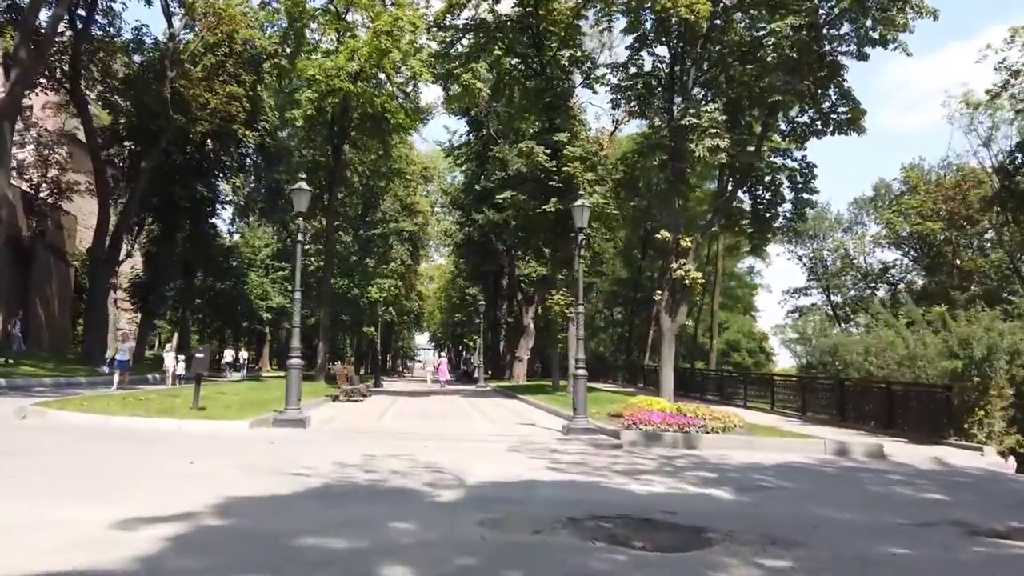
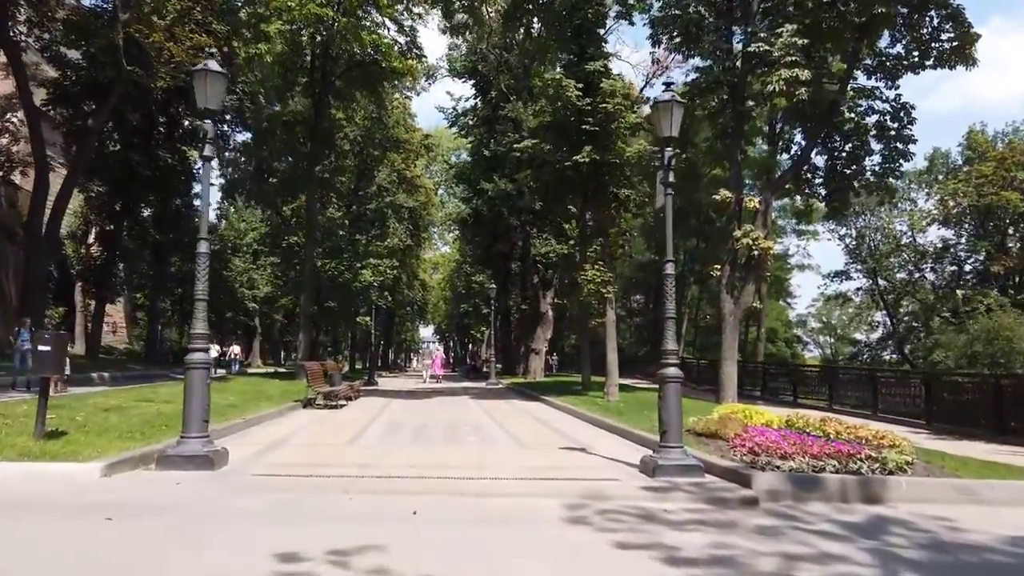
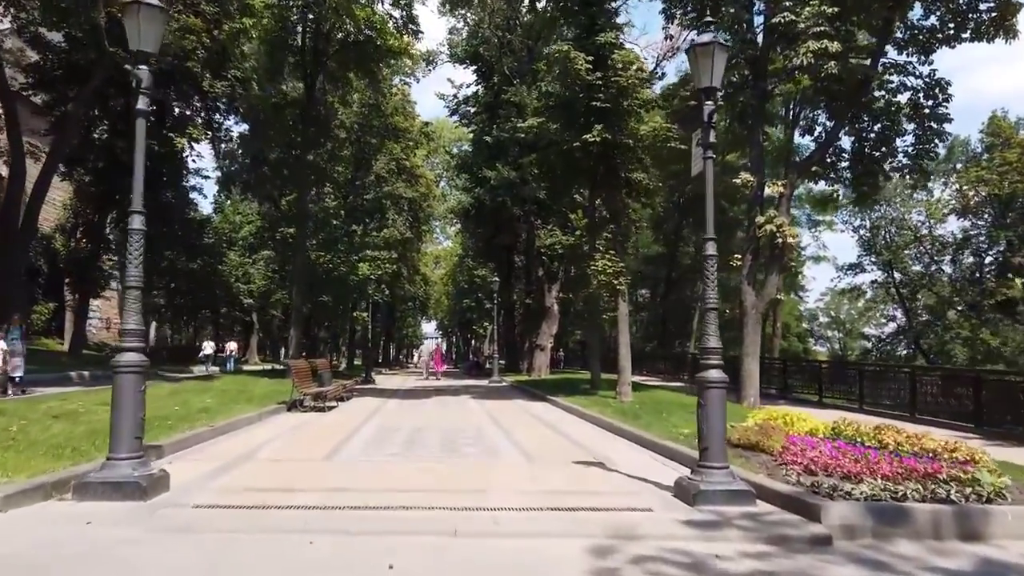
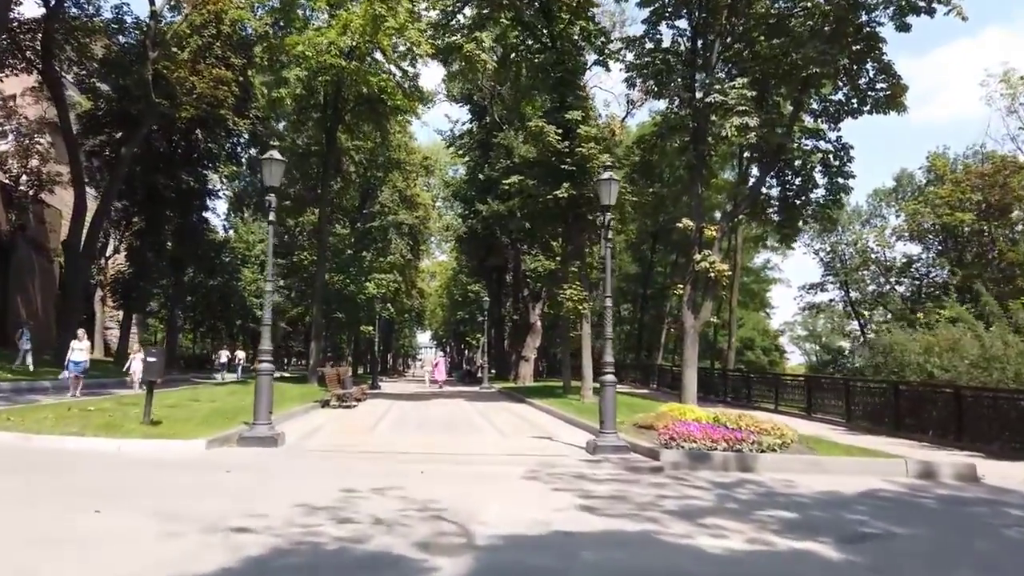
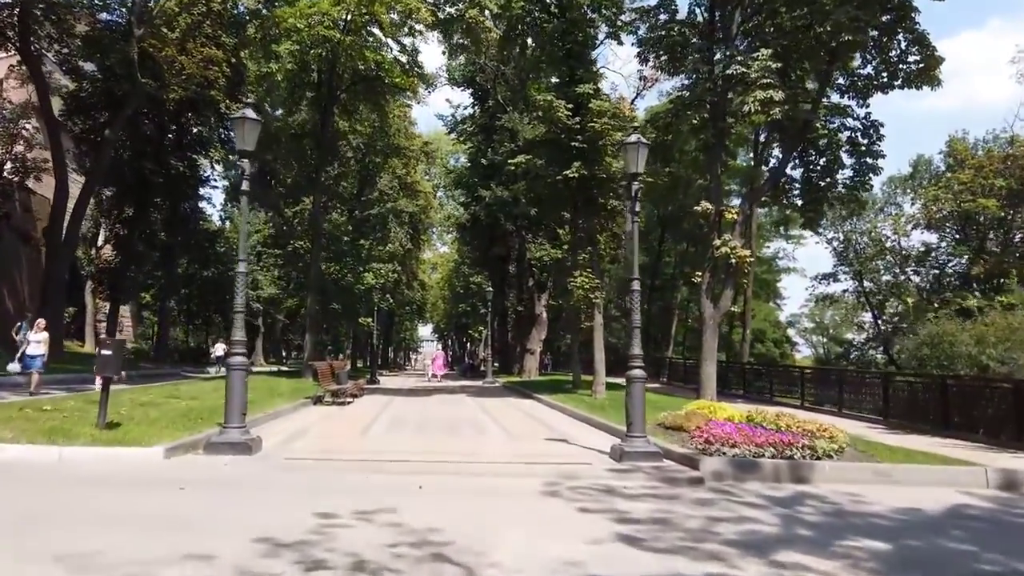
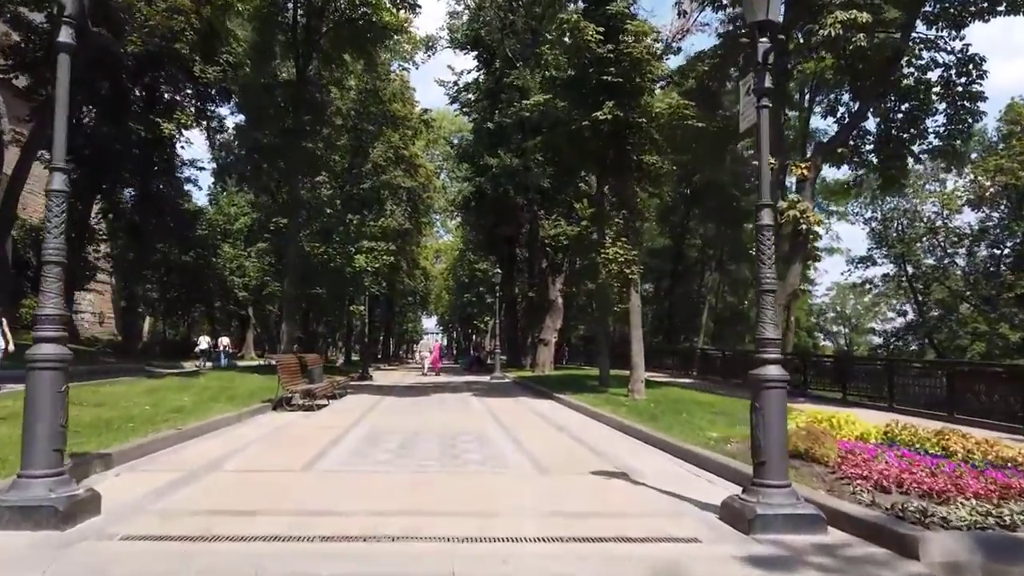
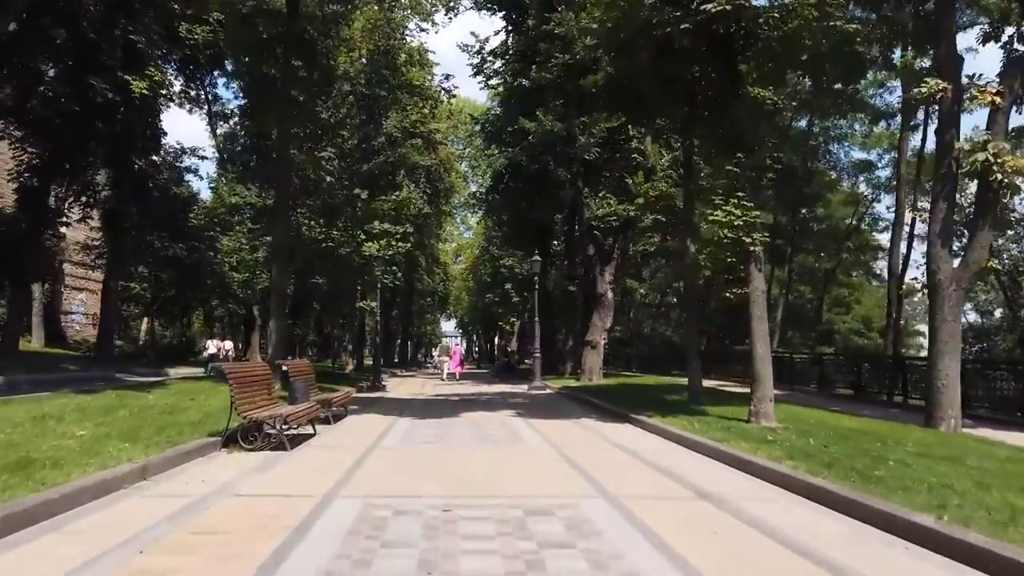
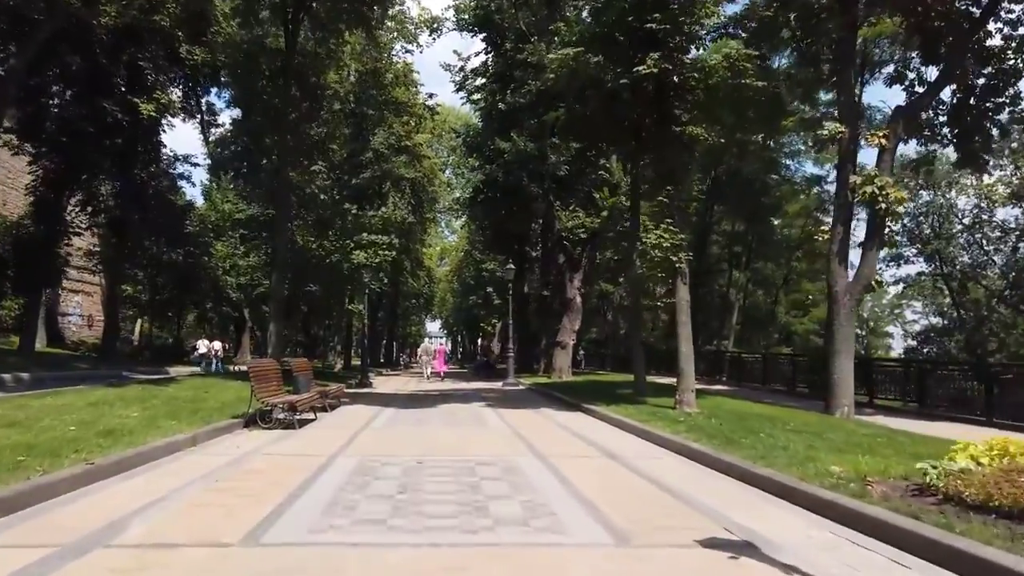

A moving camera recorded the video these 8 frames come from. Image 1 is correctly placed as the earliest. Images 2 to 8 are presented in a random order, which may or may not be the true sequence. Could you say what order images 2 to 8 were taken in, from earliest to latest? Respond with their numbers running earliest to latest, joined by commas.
4, 5, 2, 3, 6, 8, 7
